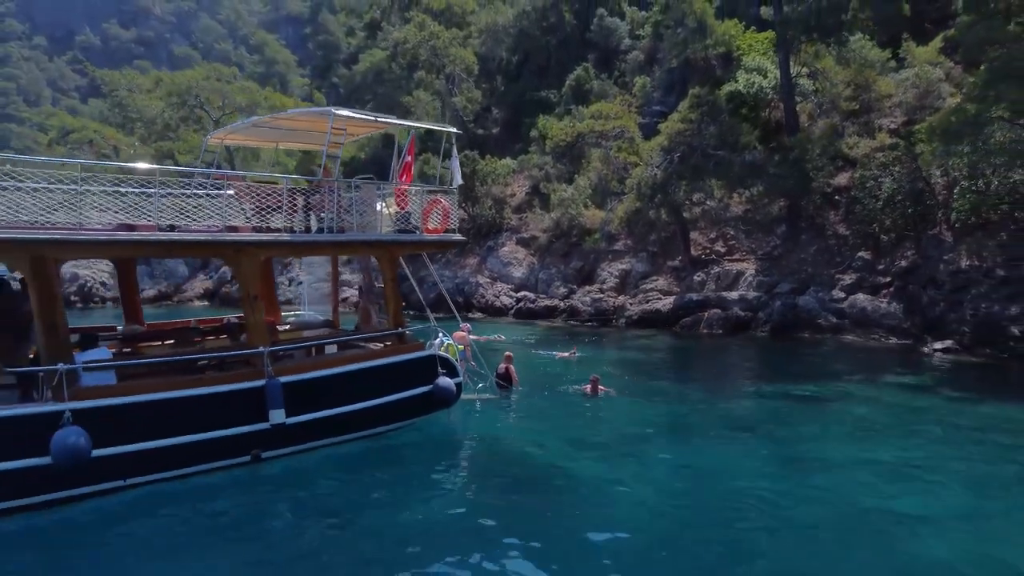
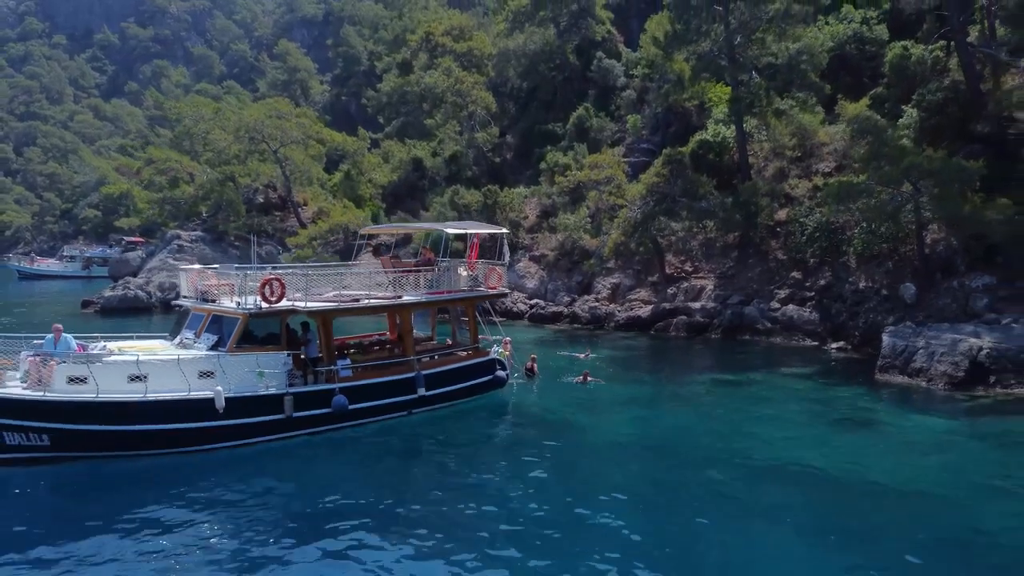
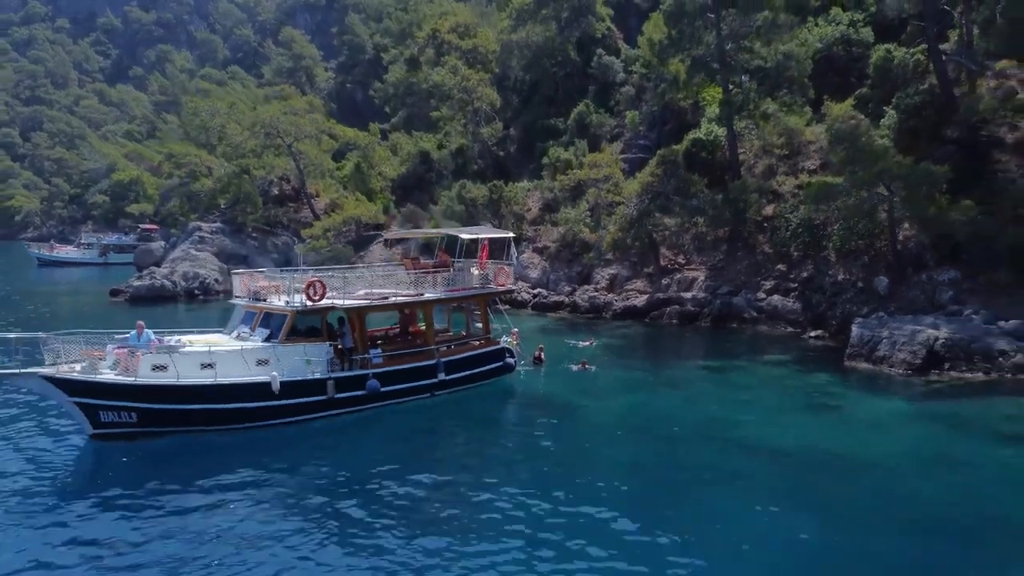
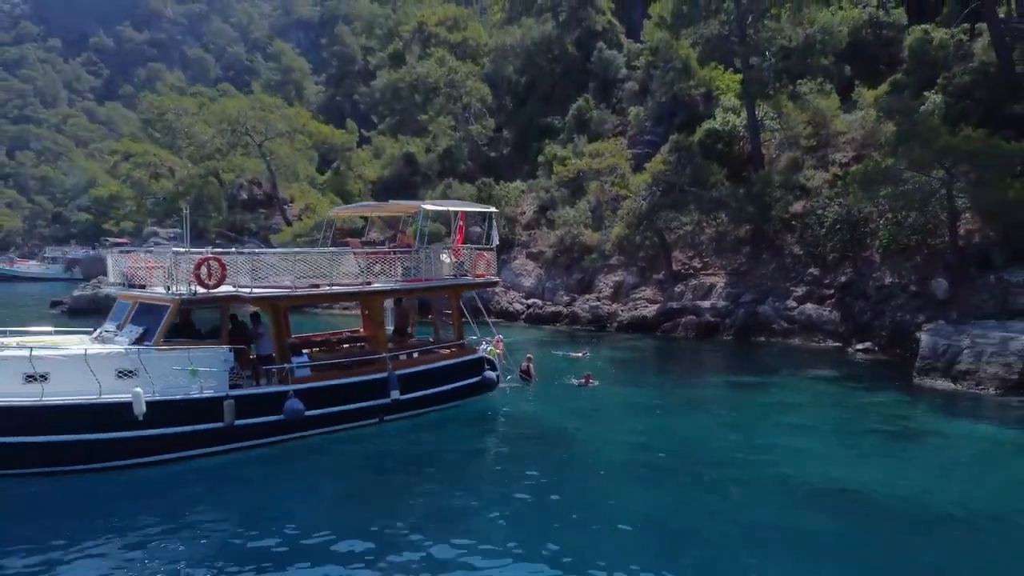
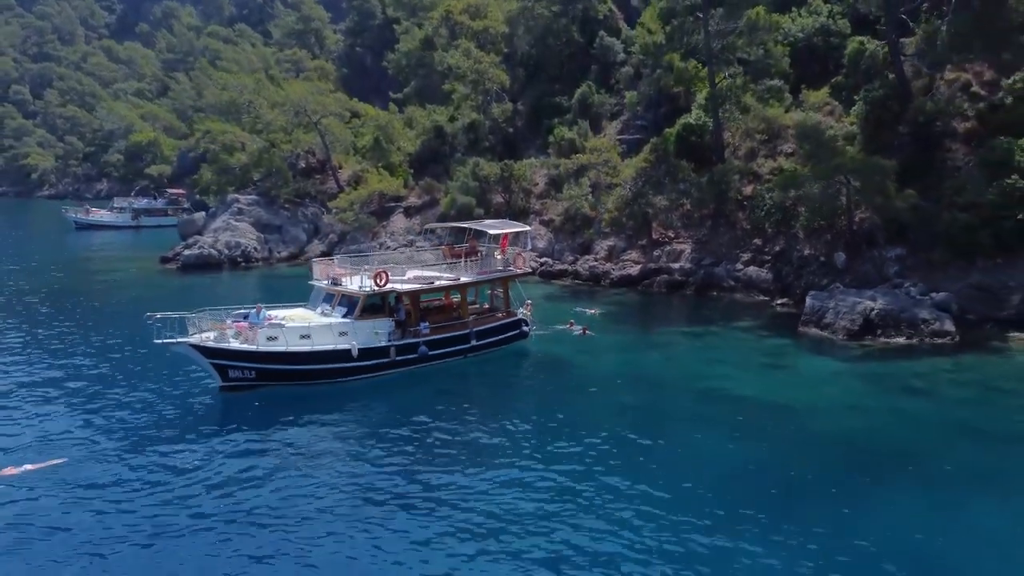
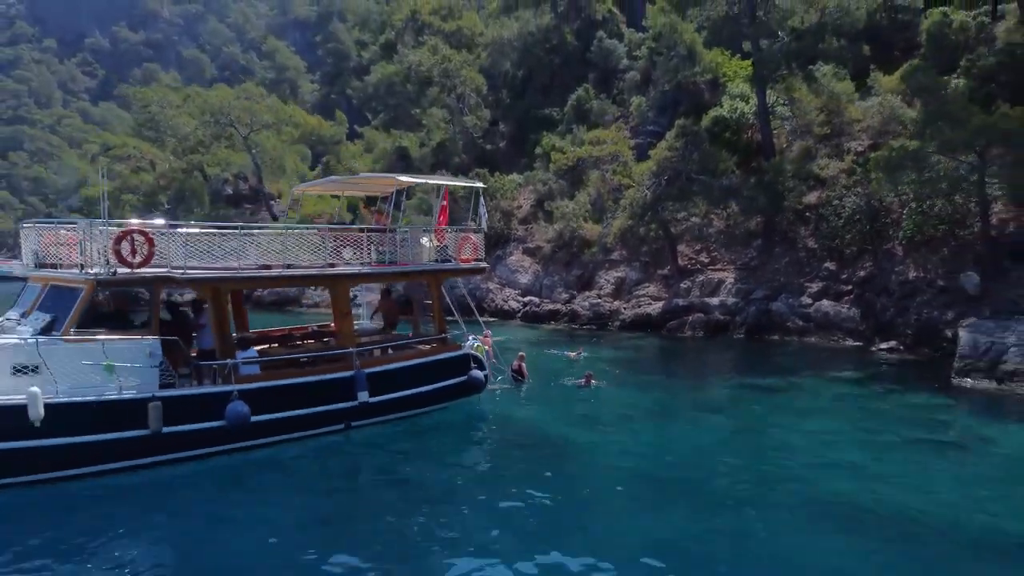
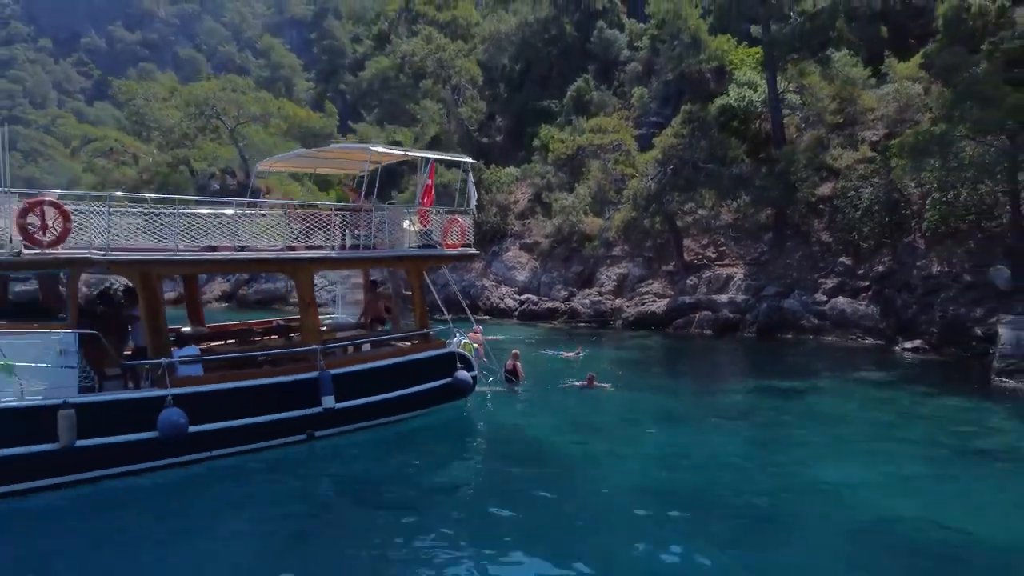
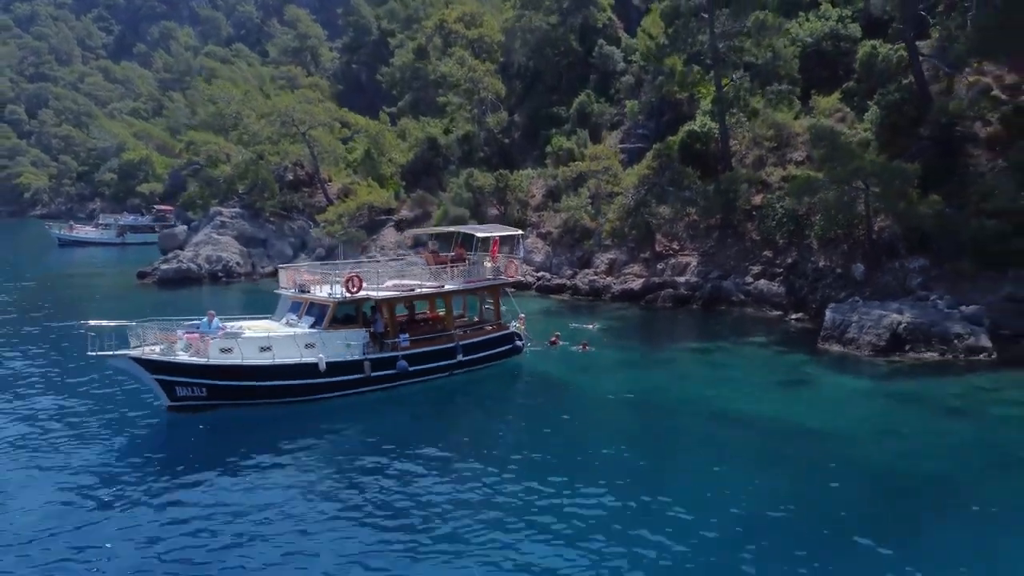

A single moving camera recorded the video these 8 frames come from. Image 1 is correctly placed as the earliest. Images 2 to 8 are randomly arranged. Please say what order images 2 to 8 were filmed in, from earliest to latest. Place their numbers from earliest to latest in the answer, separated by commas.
7, 6, 4, 2, 3, 8, 5
